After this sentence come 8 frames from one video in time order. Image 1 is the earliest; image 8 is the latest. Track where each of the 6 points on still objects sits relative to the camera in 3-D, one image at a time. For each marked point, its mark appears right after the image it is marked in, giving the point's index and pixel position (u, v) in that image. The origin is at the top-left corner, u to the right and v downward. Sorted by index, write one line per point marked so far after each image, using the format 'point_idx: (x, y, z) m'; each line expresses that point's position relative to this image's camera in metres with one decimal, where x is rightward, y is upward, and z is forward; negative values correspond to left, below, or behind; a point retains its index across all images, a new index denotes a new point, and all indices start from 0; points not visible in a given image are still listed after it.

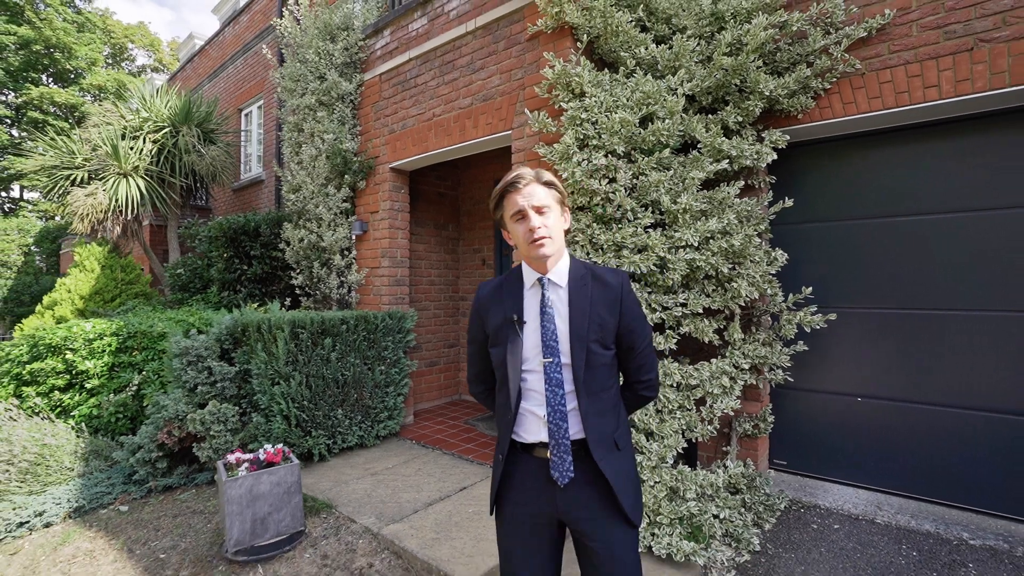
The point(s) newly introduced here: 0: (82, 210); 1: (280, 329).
0: (-5.8, +1.1, +6.6) m
1: (-1.6, -0.3, +3.5) m
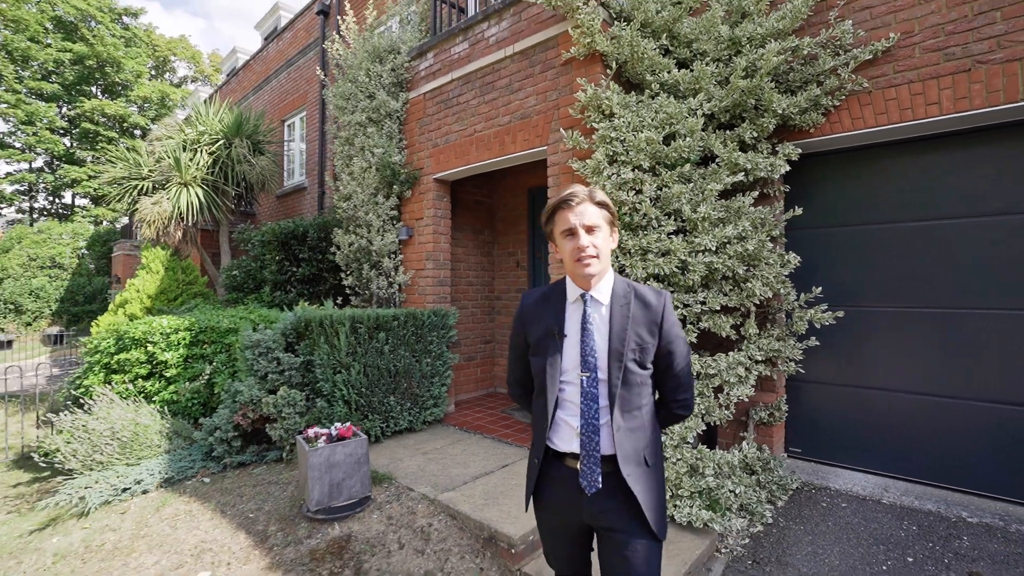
0: (-5.3, +1.1, +7.2) m
1: (-1.3, -0.3, +3.9) m
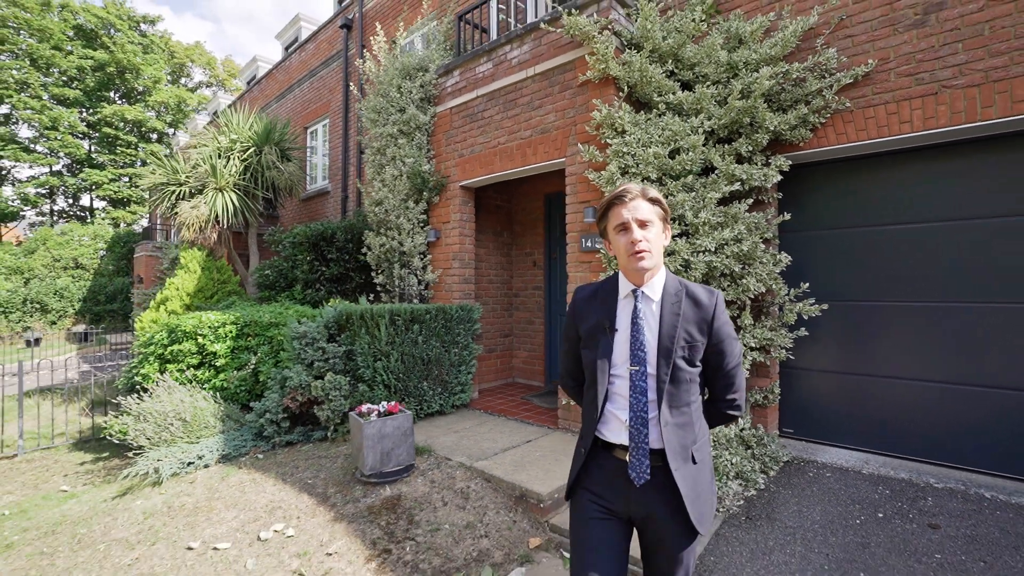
0: (-5.1, +1.1, +7.7) m
1: (-1.1, -0.3, +4.4) m
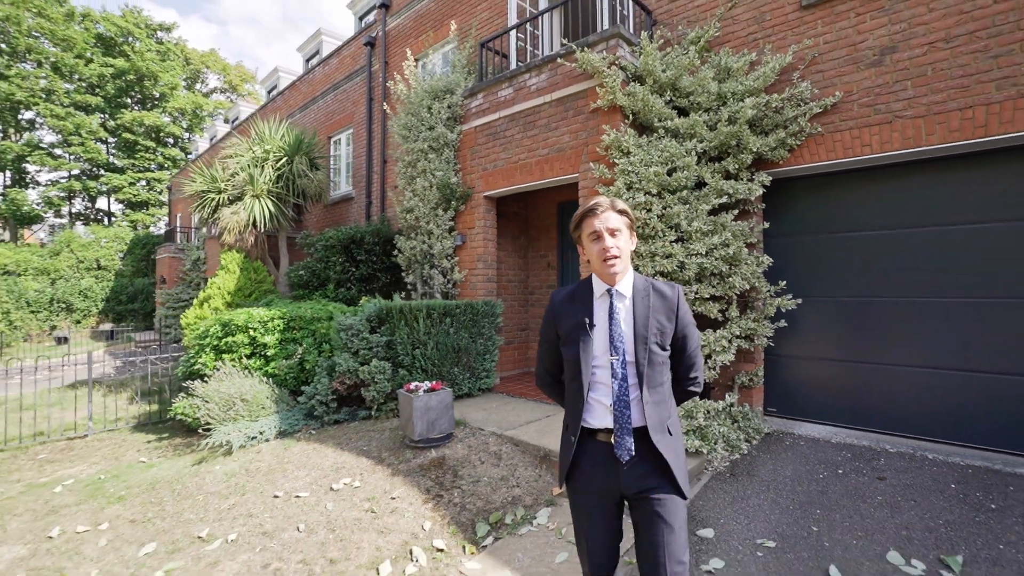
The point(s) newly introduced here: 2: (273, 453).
0: (-4.9, +1.1, +8.4) m
1: (-0.9, -0.2, +5.0) m
2: (-2.2, -1.5, +4.5) m
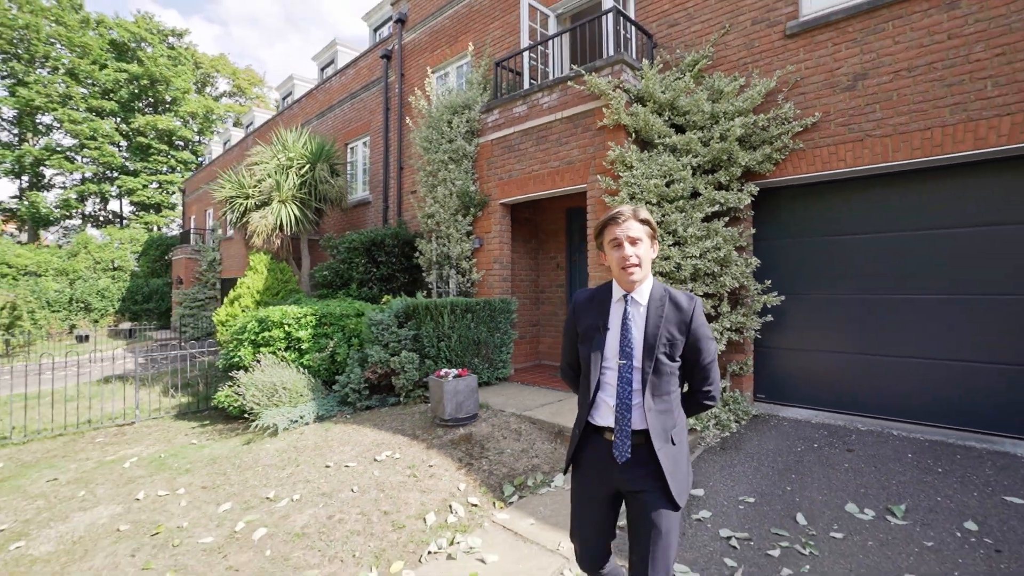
0: (-4.7, +1.1, +9.0) m
1: (-0.8, -0.2, +5.6) m
2: (-2.1, -1.5, +5.1) m
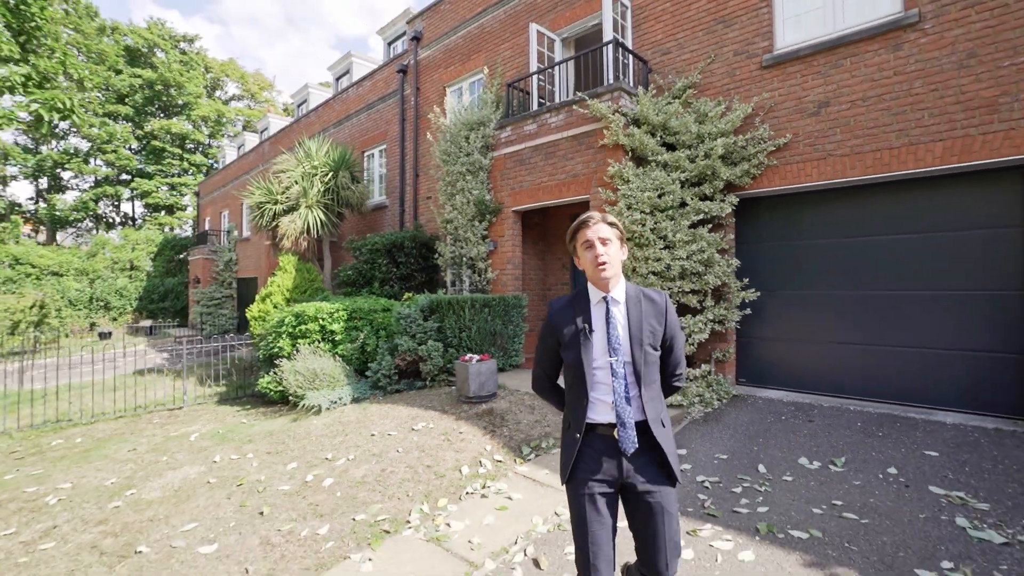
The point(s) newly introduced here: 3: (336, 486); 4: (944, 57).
0: (-4.5, +1.1, +9.7) m
1: (-0.6, -0.2, +6.4) m
2: (-1.9, -1.5, +5.8) m
3: (-1.4, -1.6, +3.9) m
4: (+4.1, +2.2, +4.5) m
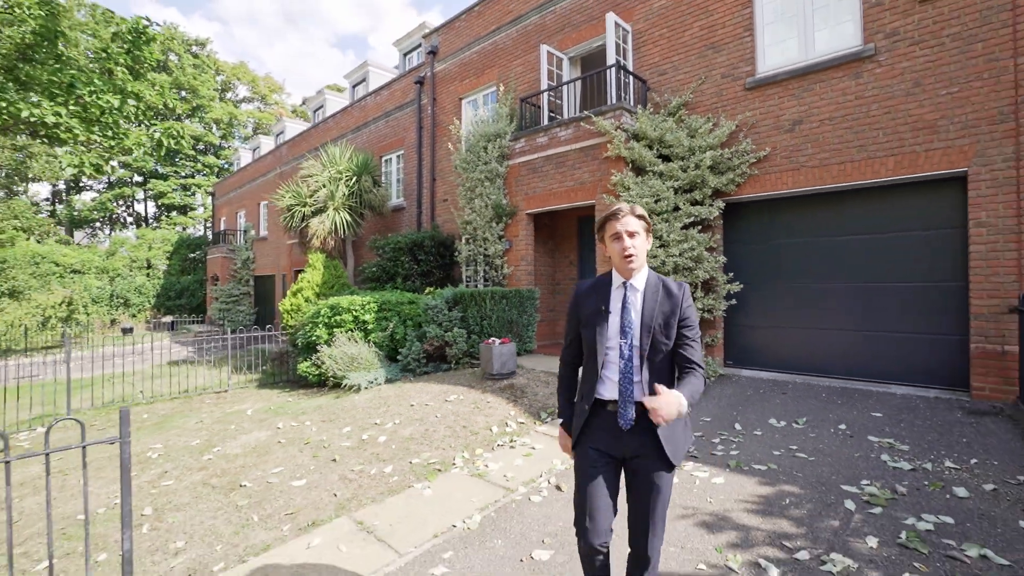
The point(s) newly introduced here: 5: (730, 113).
0: (-4.3, +1.2, +10.6) m
1: (-0.4, -0.1, +7.2) m
2: (-1.7, -1.4, +6.7) m
3: (-1.2, -1.5, +4.7) m
4: (+4.3, +2.3, +5.4) m
5: (+3.0, +2.4, +6.6) m
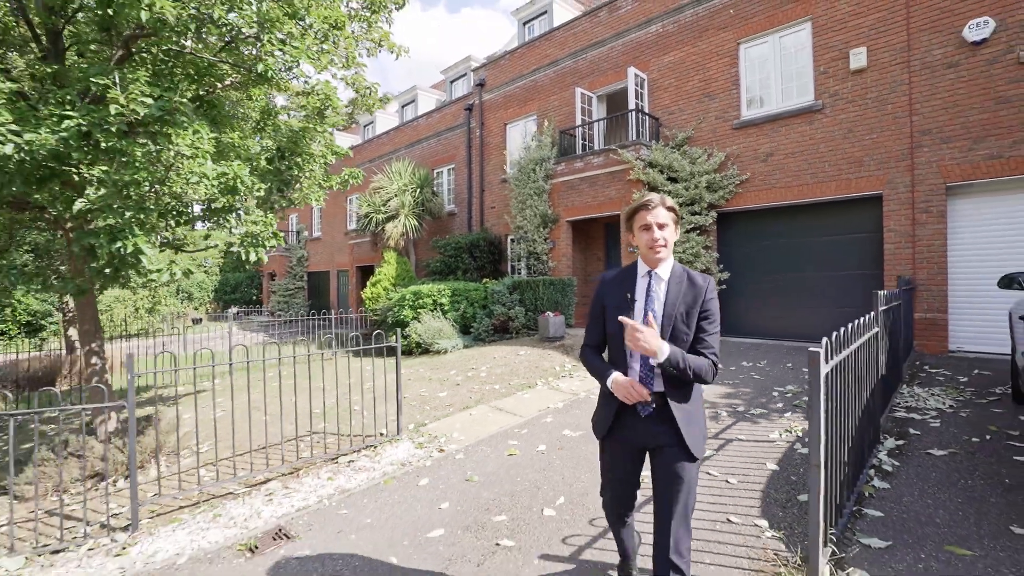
0: (-3.3, +1.4, +13.1) m
1: (+0.5, +0.1, +9.6) m
2: (-0.8, -1.2, +9.1) m
3: (-0.4, -1.3, +7.1) m
4: (+5.1, +2.5, +7.6) m
5: (+3.8, +2.6, +8.9) m
